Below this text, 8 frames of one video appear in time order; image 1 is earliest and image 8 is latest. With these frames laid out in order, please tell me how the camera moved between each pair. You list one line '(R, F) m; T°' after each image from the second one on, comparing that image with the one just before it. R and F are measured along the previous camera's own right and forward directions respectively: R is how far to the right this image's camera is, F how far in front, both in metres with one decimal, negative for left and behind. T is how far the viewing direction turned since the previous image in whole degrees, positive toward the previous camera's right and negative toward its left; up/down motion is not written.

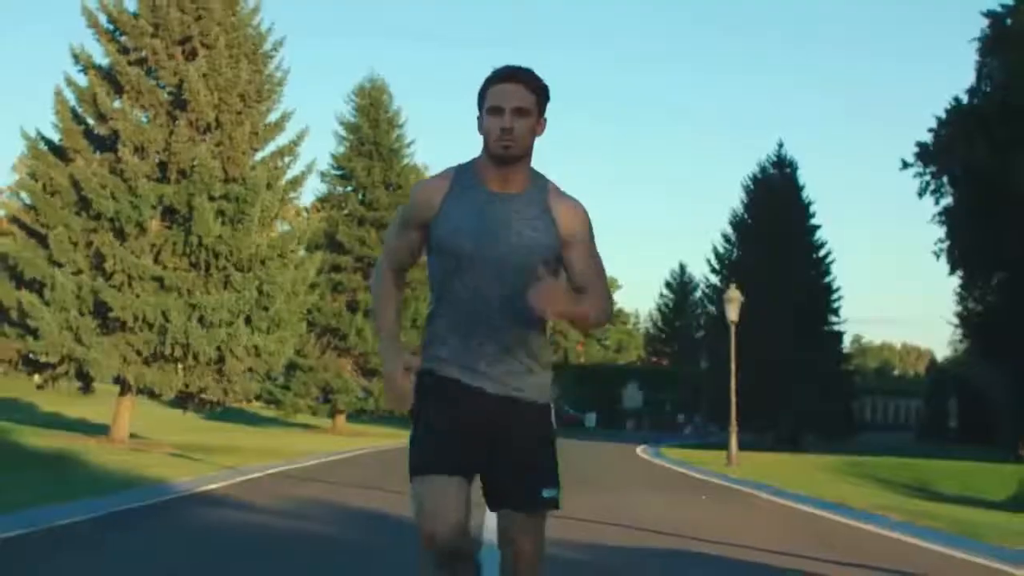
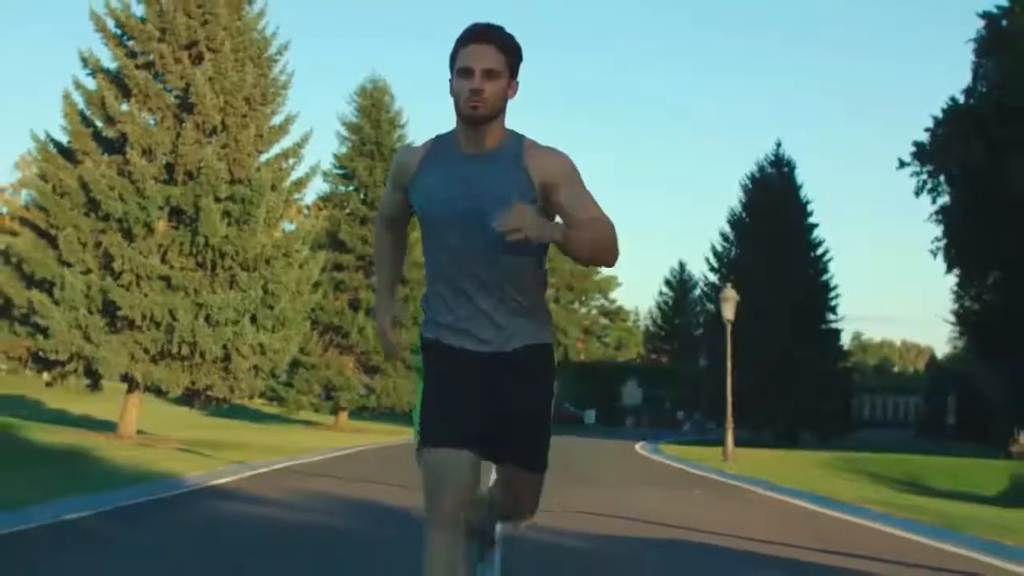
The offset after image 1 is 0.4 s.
(0.0, -0.5) m; 0°
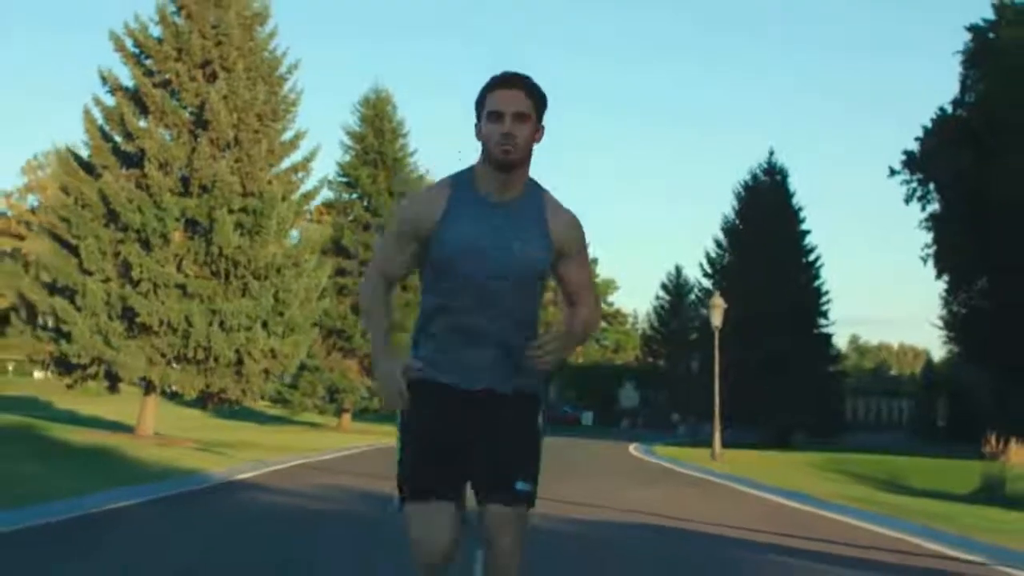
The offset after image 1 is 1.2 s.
(0.0, -1.3) m; 0°
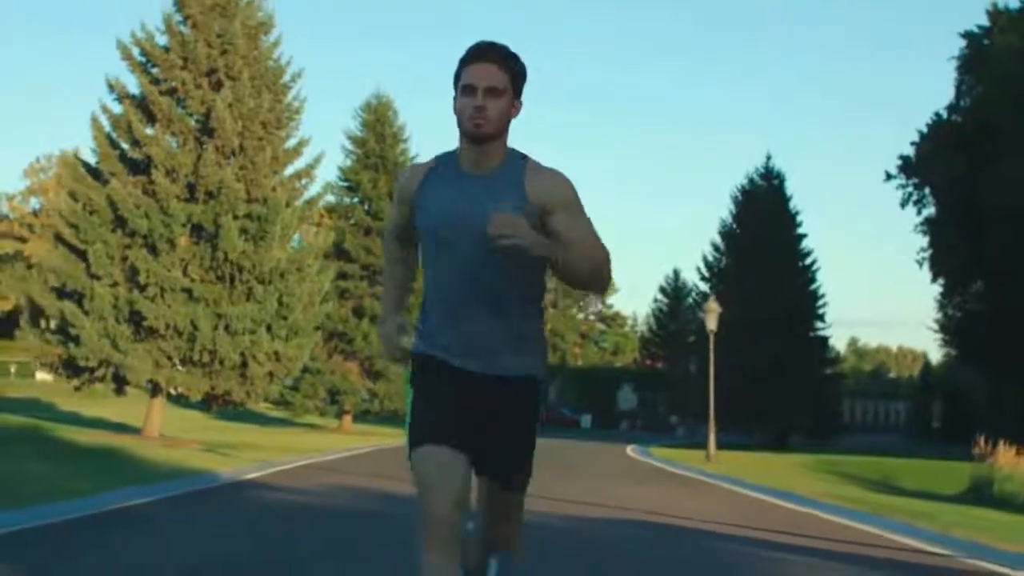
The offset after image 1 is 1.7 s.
(0.0, -0.5) m; 0°
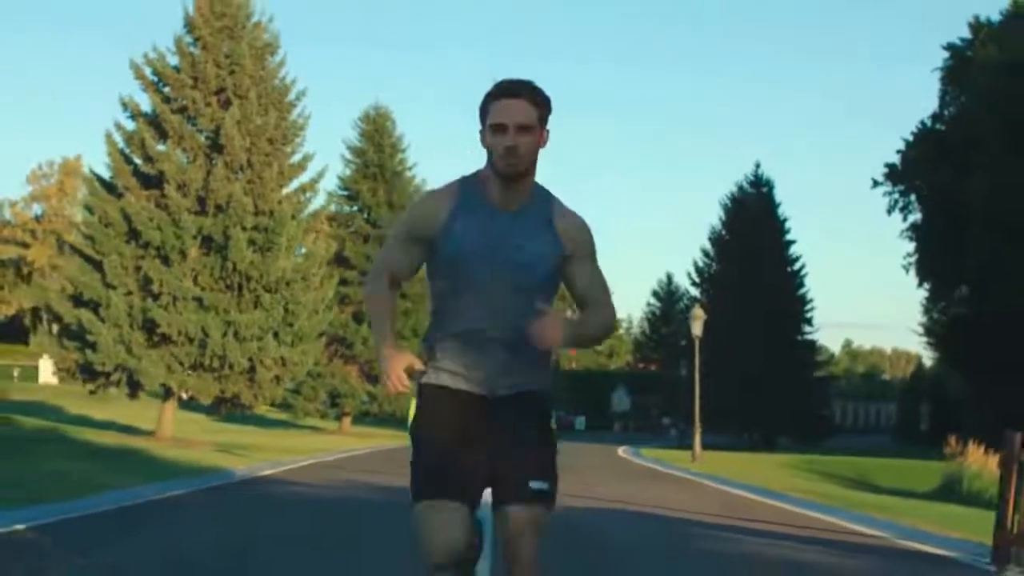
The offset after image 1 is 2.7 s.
(0.0, -1.4) m; 0°
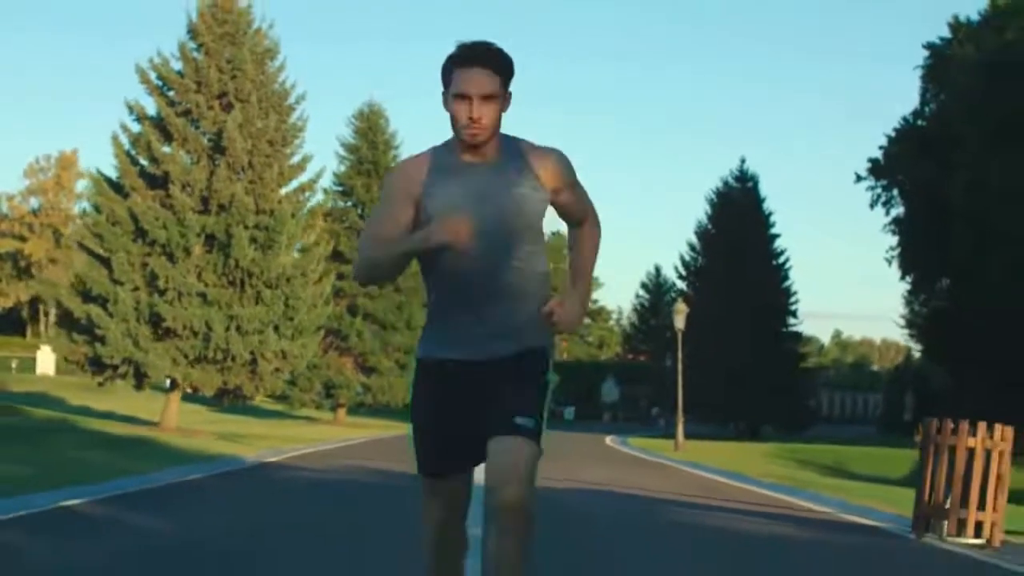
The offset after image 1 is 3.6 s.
(0.0, -1.3) m; 0°
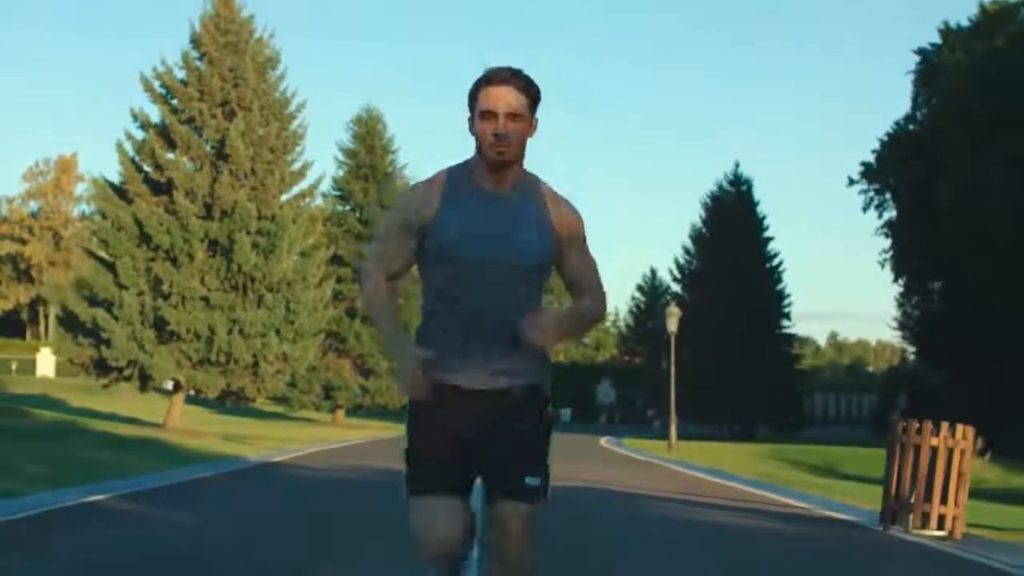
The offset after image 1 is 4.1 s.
(0.0, -0.7) m; 0°
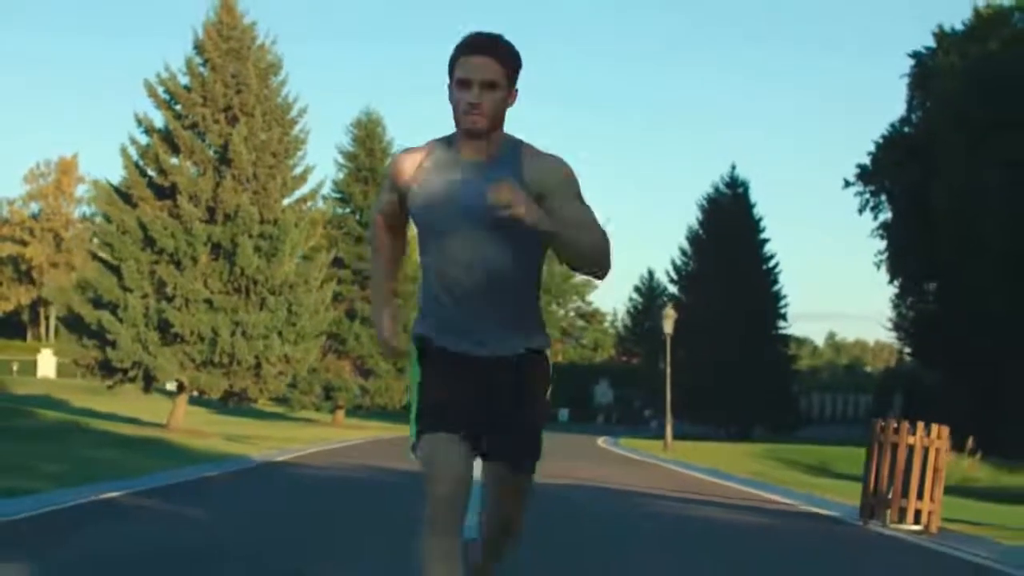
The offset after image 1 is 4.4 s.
(0.0, -0.5) m; 0°
